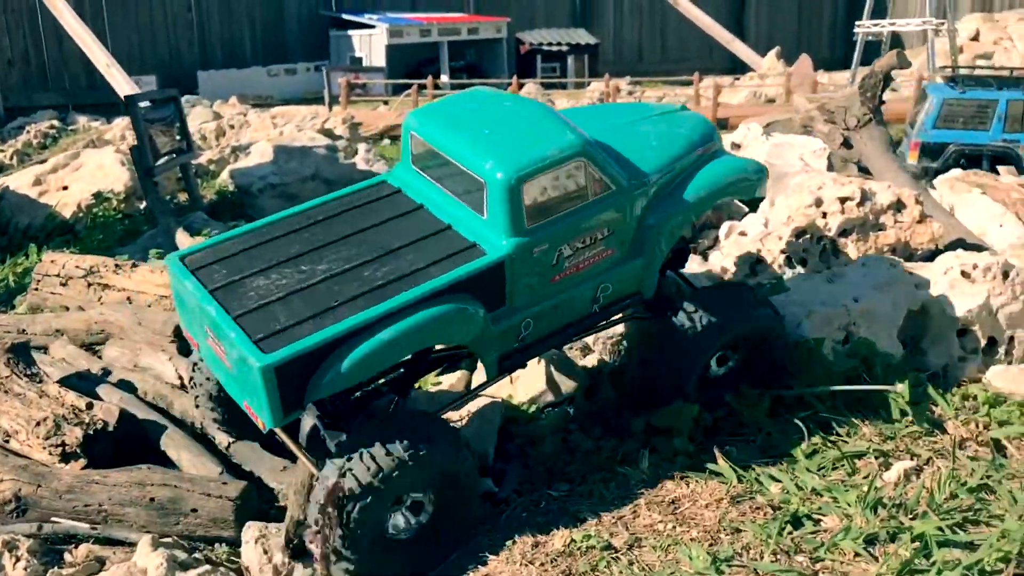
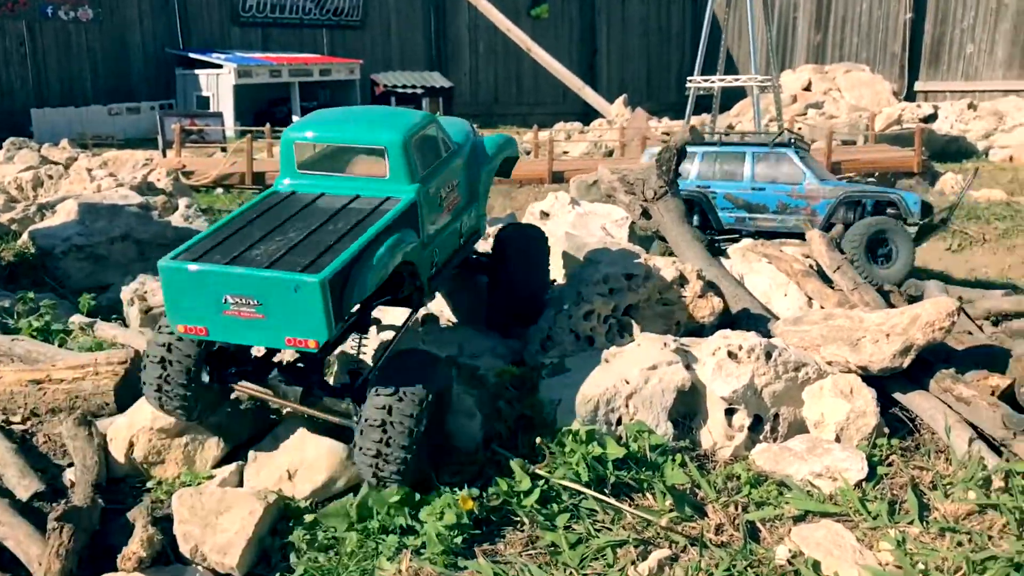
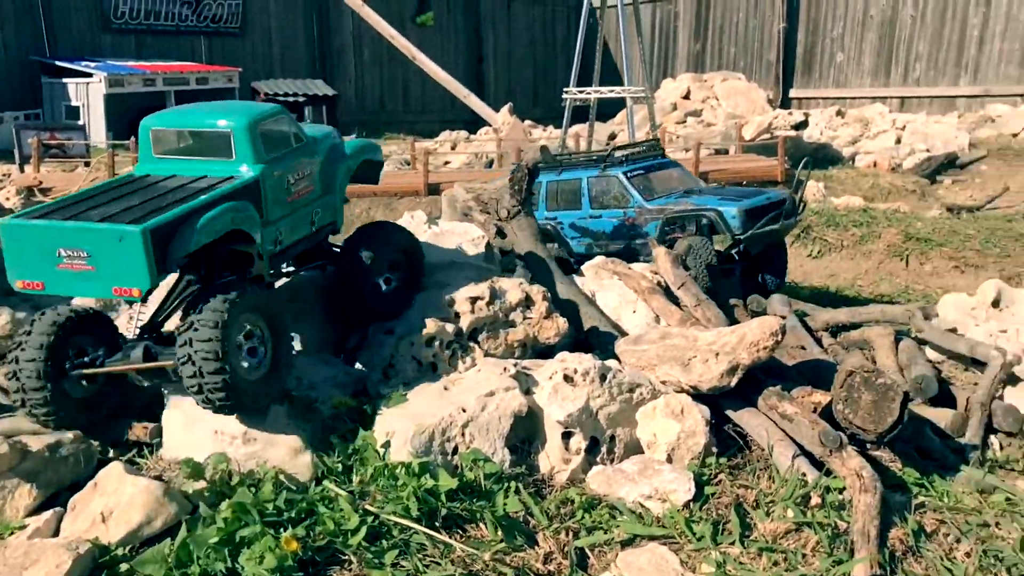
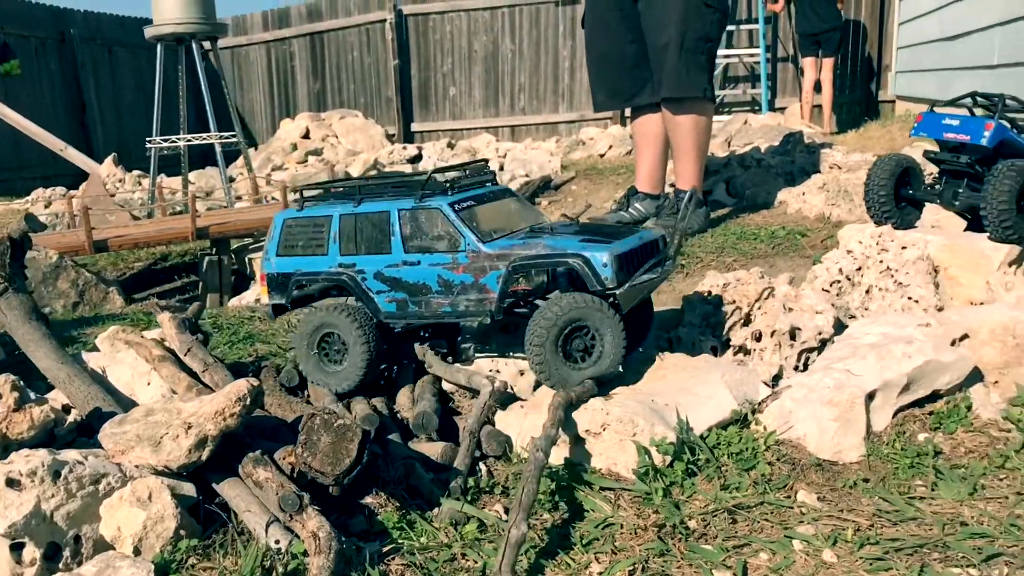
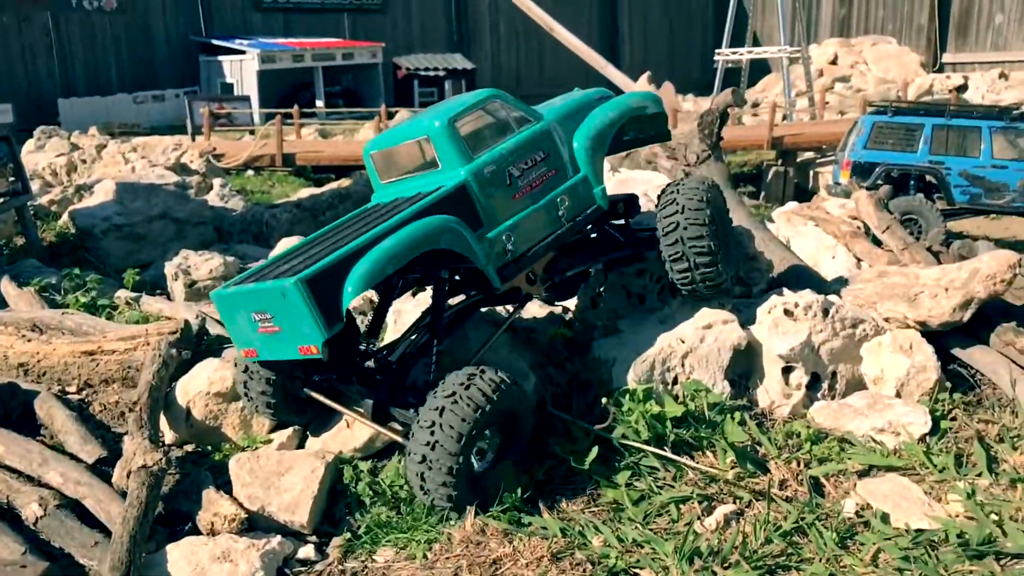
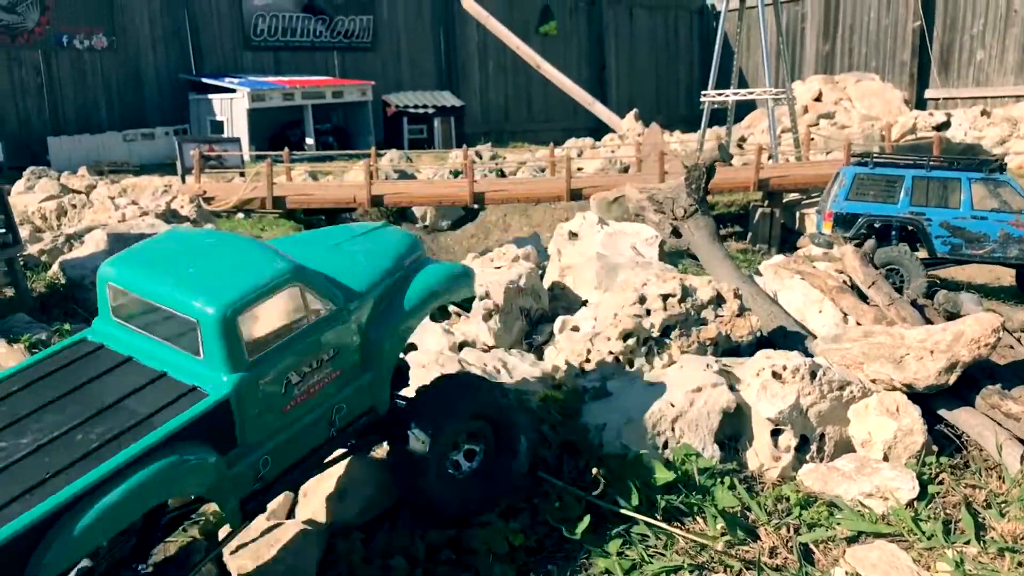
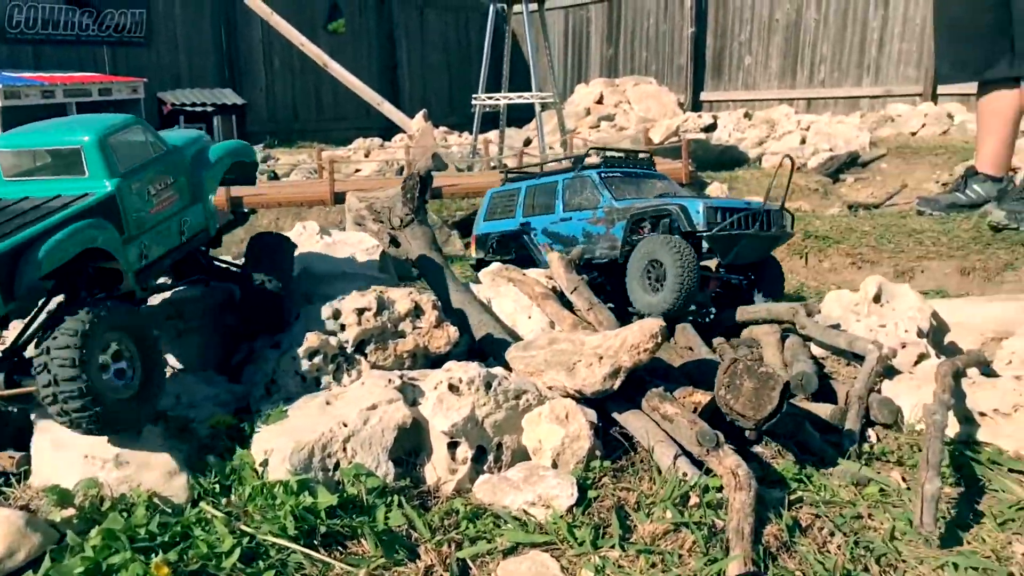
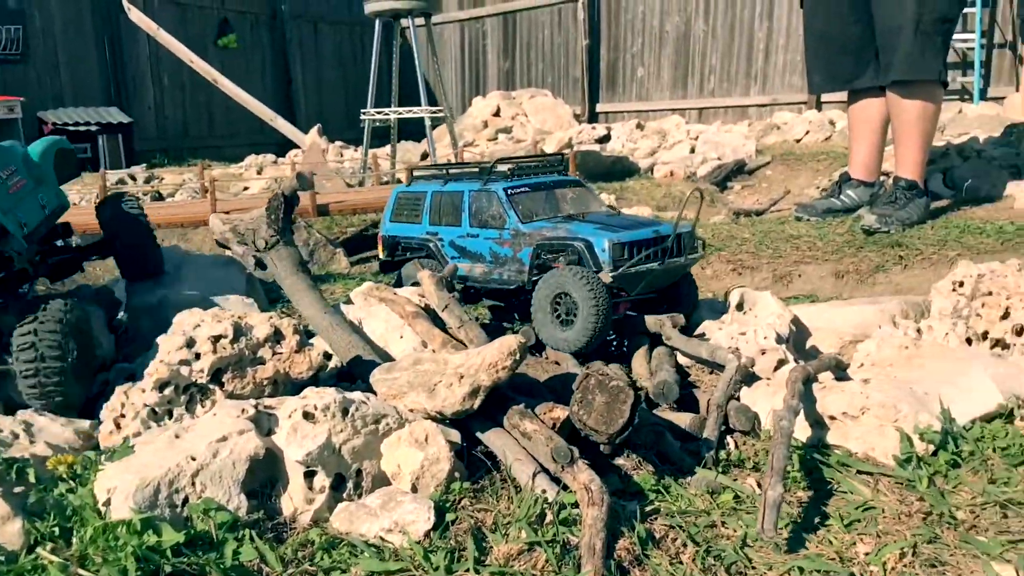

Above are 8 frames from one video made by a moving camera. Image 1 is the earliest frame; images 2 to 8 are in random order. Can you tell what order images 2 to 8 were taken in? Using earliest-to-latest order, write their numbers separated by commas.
5, 6, 2, 3, 7, 8, 4
